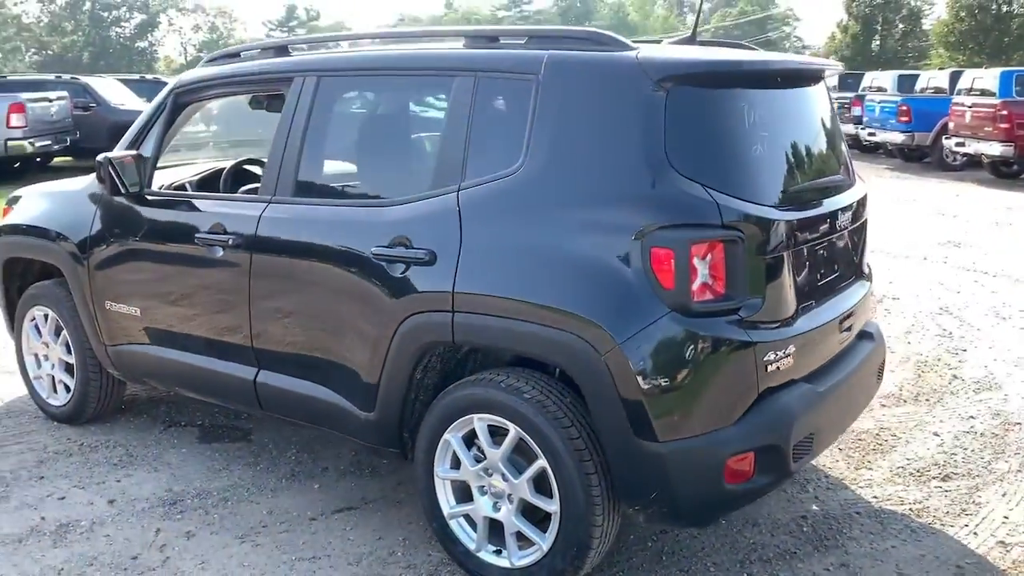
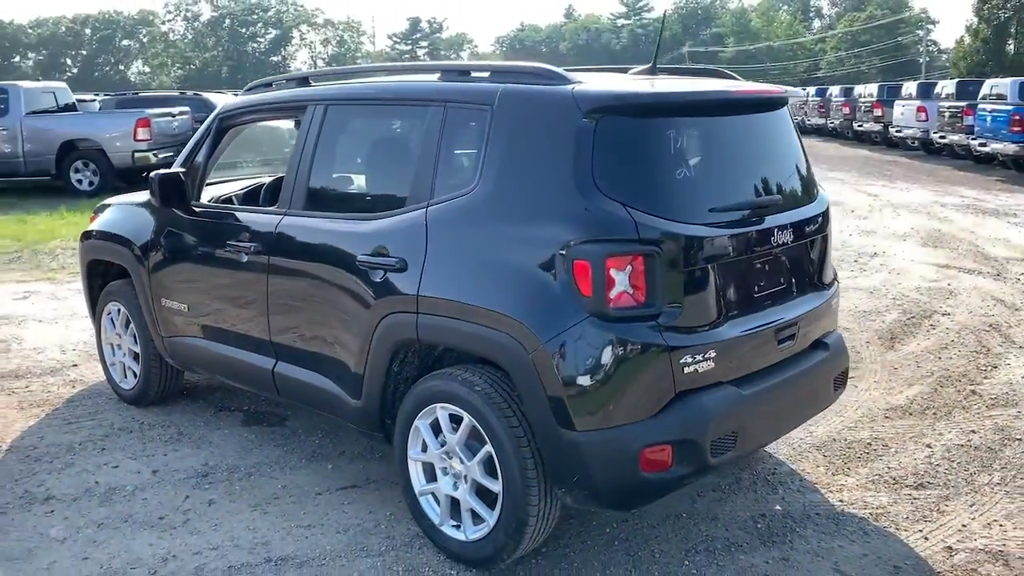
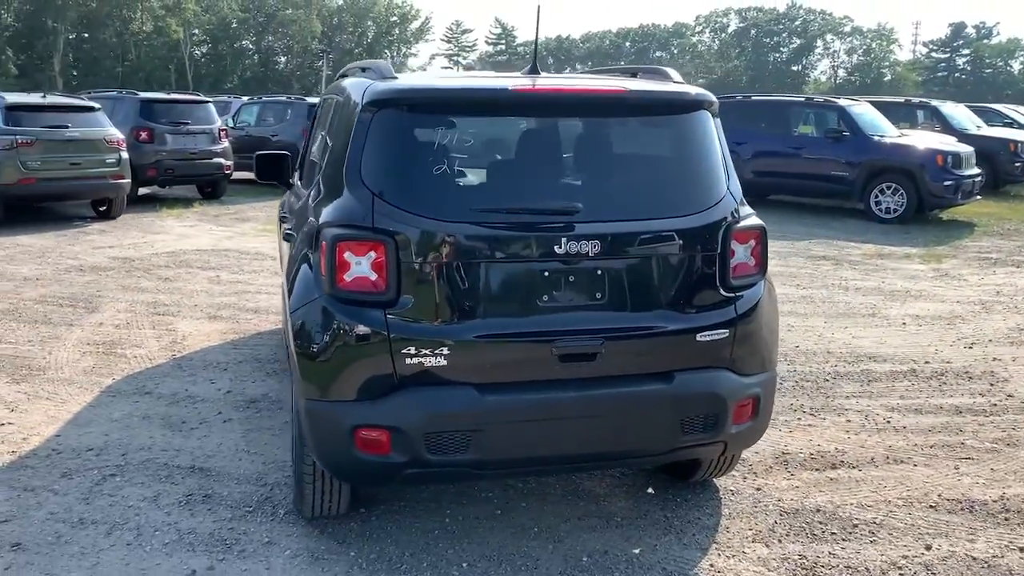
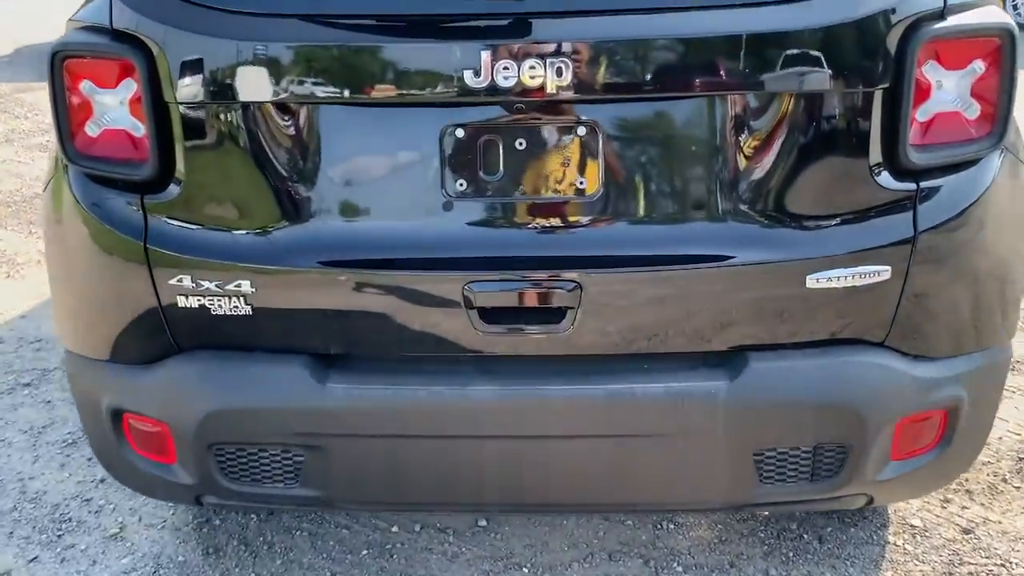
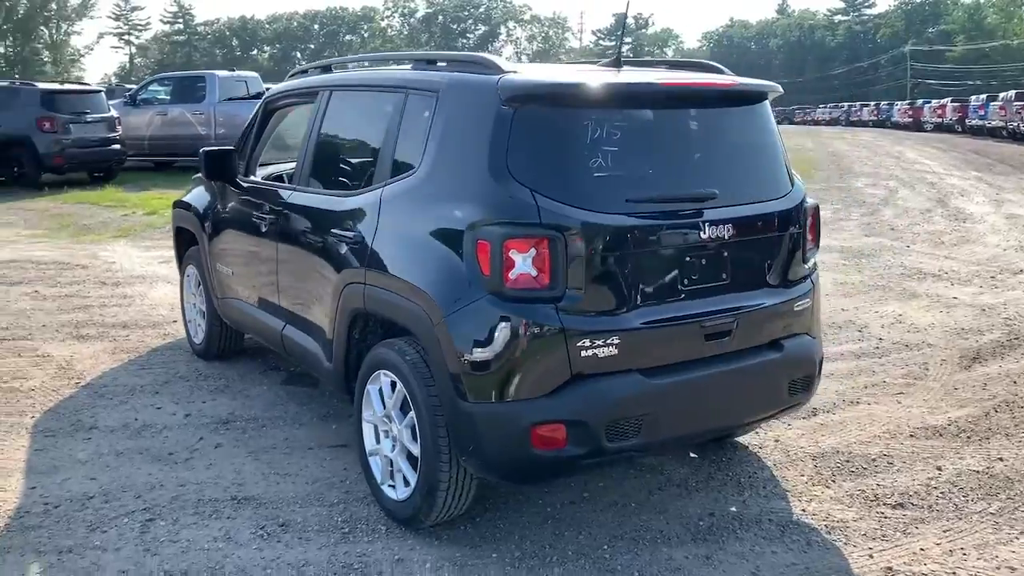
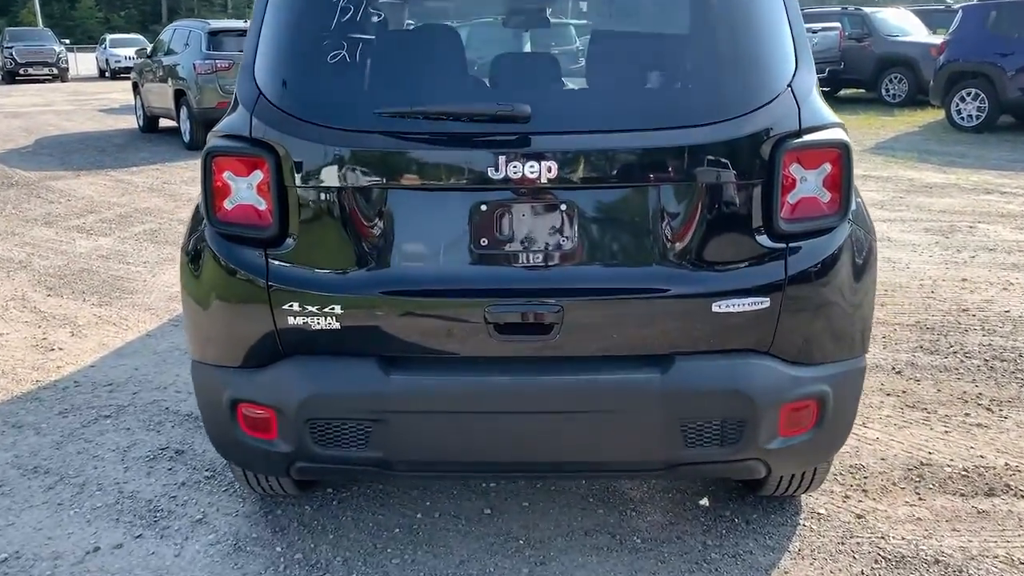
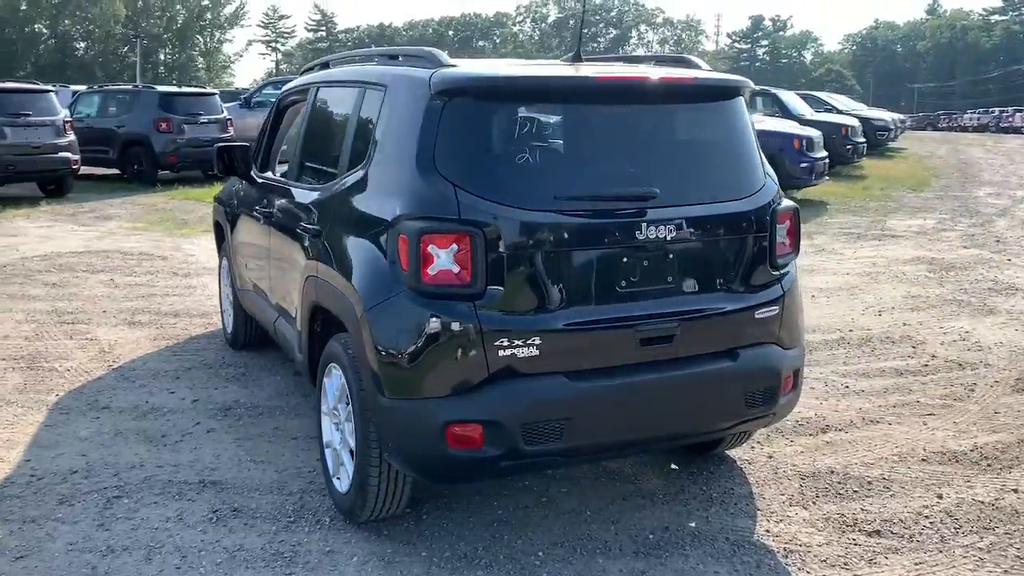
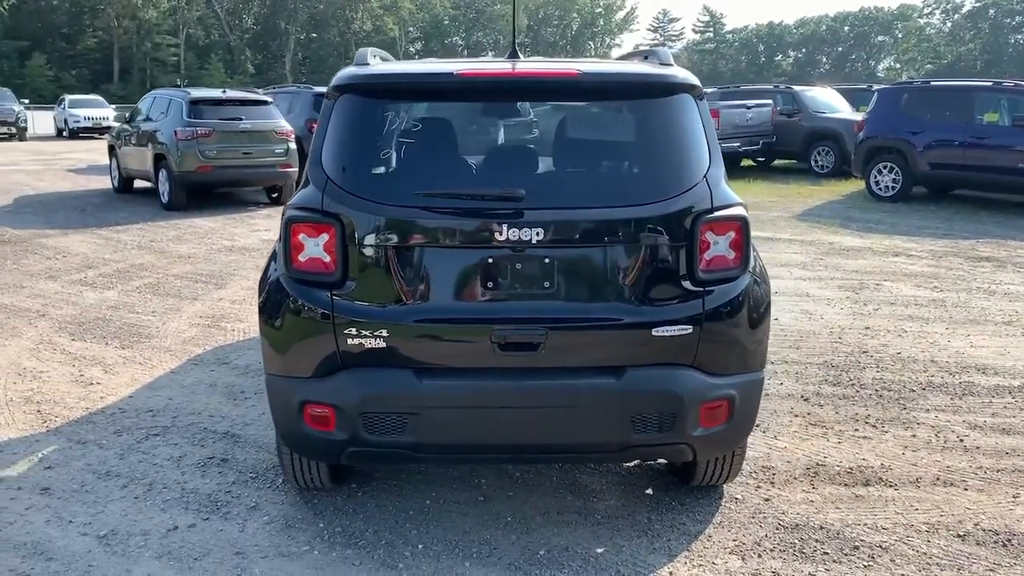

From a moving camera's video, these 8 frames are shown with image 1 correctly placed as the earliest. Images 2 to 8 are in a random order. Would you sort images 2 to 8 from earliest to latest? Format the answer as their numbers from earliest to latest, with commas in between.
2, 5, 7, 3, 8, 6, 4
